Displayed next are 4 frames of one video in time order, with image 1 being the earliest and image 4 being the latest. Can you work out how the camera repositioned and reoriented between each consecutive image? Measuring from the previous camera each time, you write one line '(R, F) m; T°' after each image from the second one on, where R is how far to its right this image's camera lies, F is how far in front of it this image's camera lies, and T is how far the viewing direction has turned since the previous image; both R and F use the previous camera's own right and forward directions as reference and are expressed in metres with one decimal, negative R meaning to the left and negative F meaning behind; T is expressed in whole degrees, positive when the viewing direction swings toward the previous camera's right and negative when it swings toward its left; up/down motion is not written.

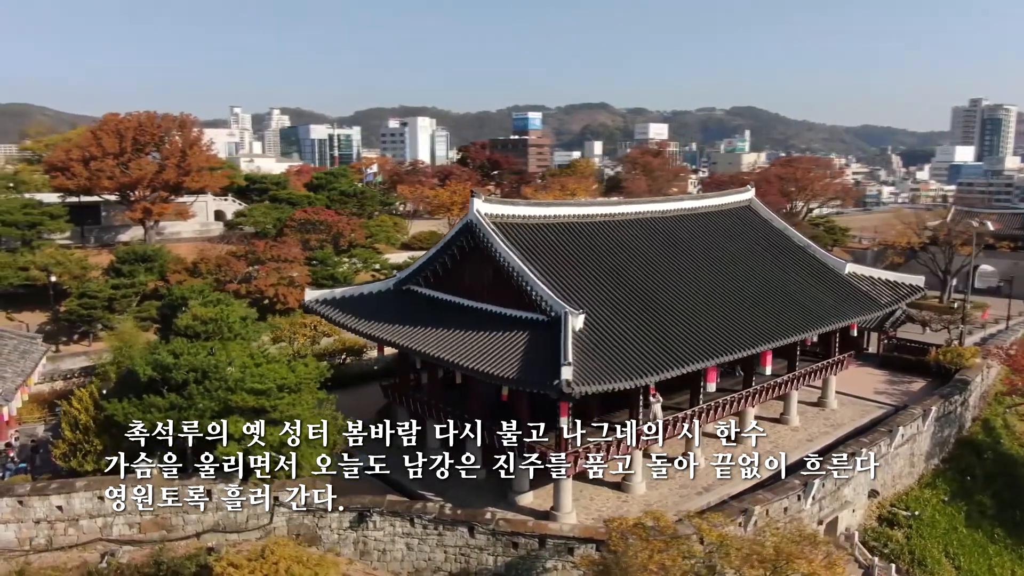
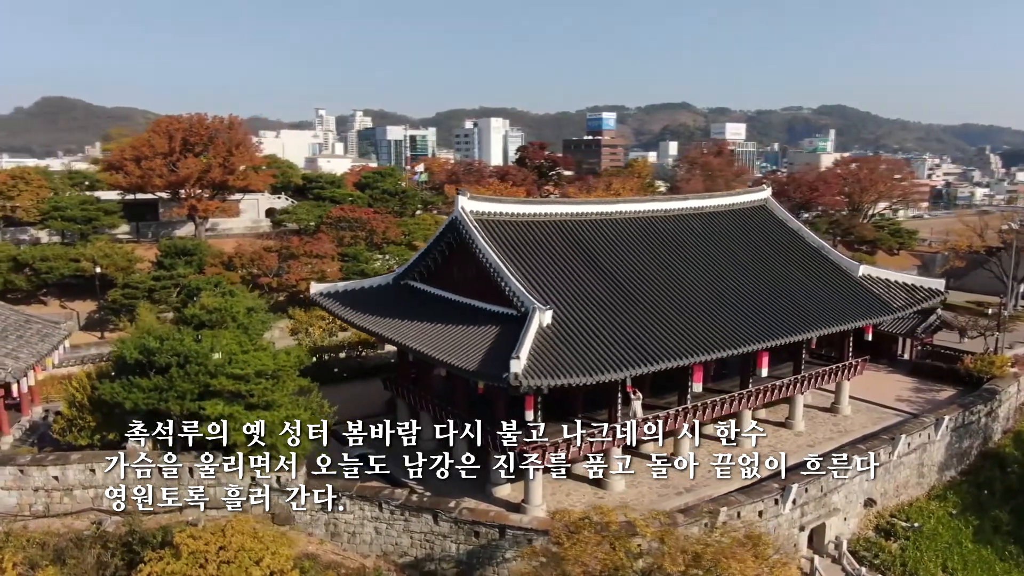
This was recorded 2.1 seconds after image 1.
(+2.1, -0.2) m; -6°
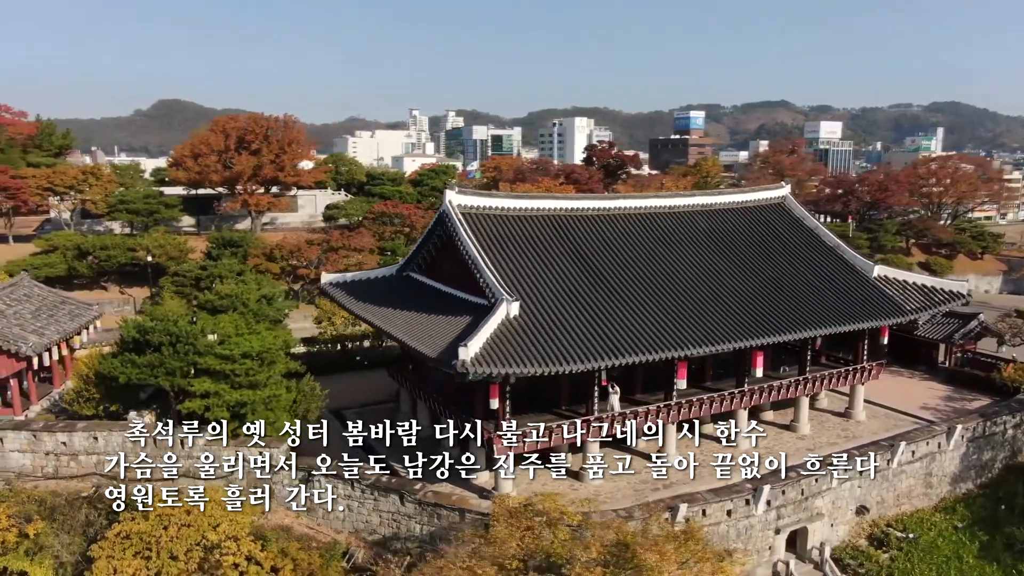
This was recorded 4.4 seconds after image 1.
(+2.4, -0.2) m; -6°
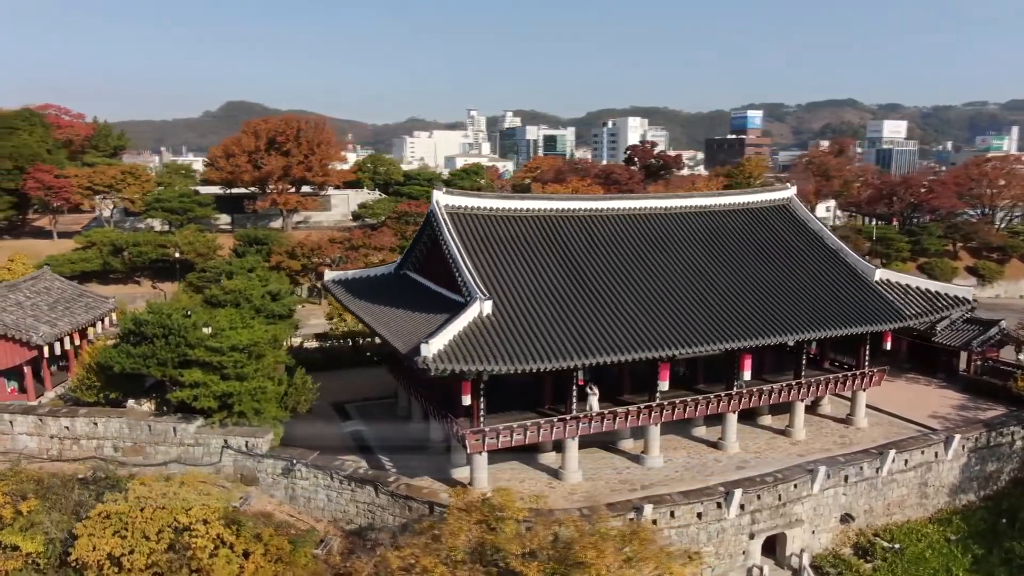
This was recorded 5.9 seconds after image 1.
(+1.7, -0.2) m; -4°
